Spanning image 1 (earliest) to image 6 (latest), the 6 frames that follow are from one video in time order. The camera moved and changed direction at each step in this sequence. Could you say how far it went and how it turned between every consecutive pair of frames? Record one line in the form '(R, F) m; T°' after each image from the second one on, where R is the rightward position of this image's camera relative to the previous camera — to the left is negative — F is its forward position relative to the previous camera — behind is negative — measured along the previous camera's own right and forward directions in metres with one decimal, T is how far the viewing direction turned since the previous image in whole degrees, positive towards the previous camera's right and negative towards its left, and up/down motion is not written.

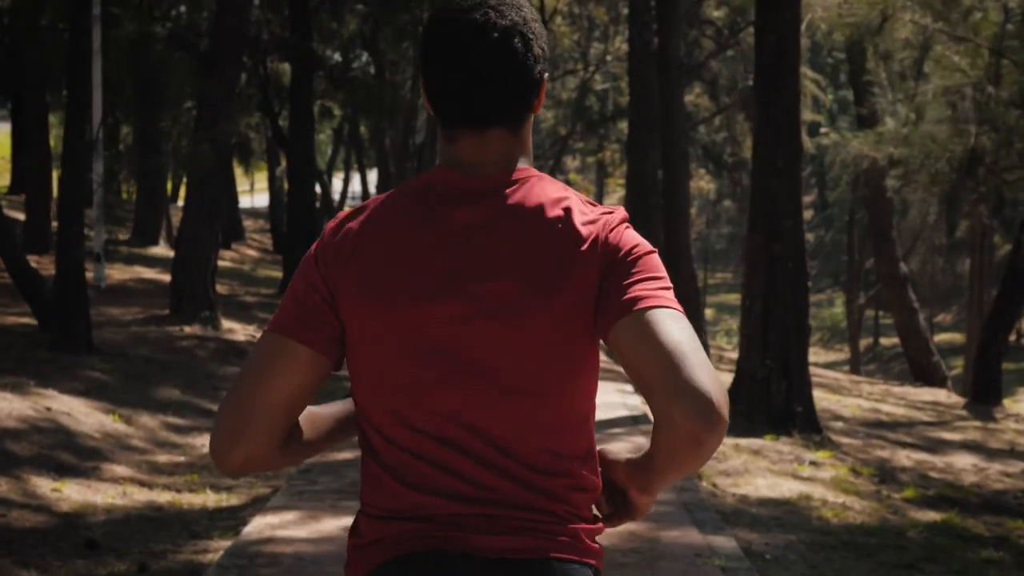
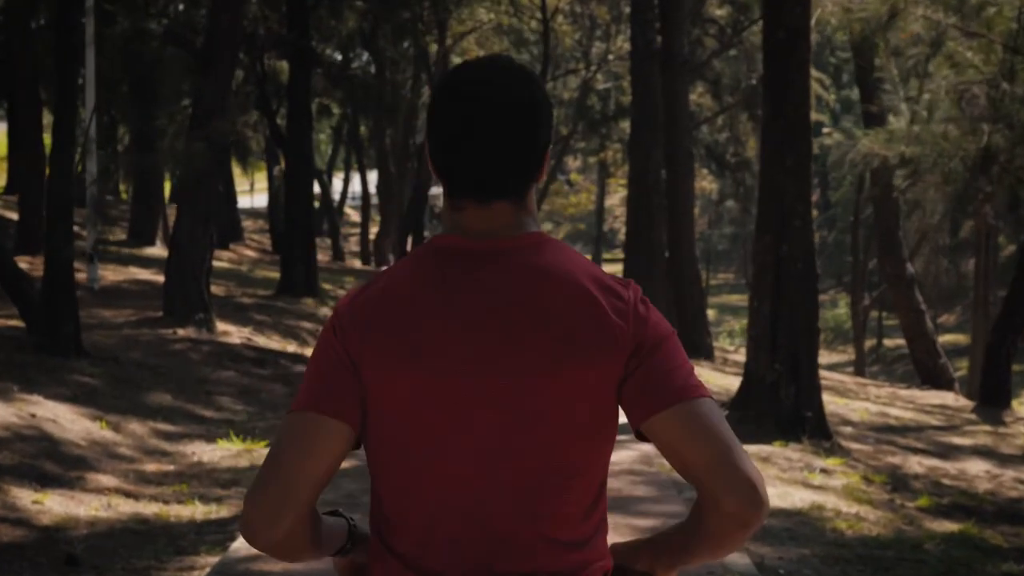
(0.0, +0.3) m; 0°
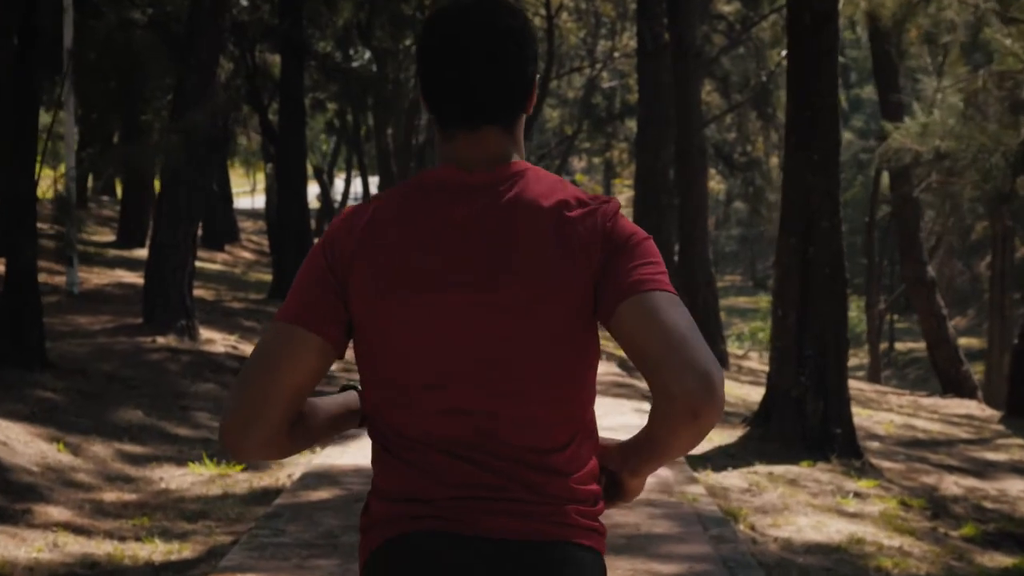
(0.0, +1.0) m; 0°
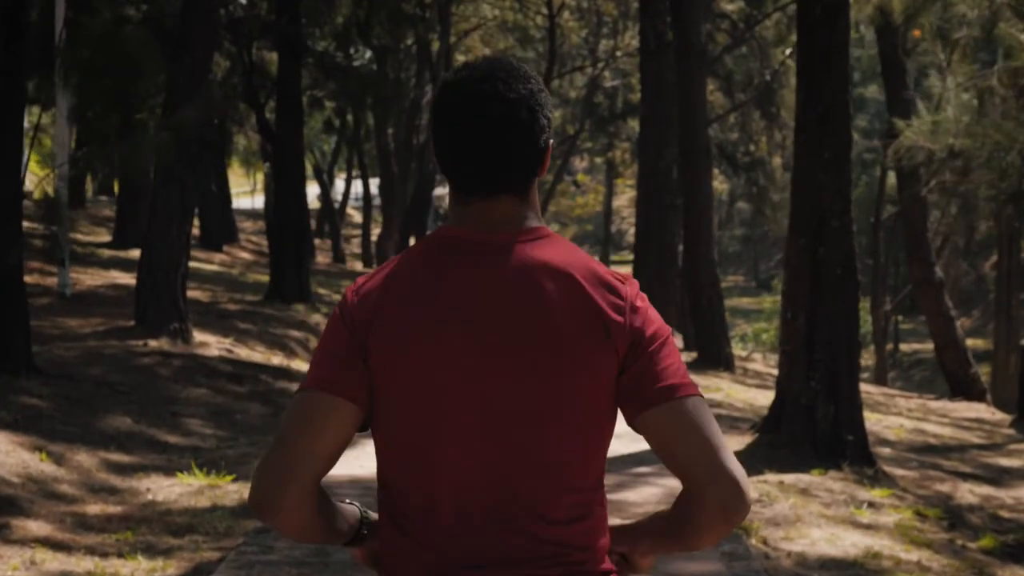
(0.0, +0.3) m; 0°
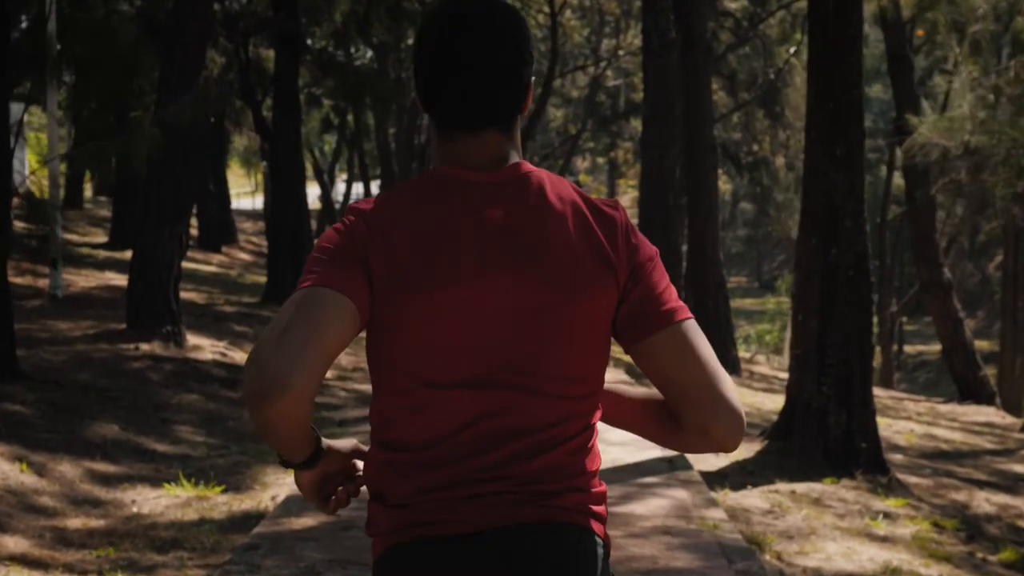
(0.0, +0.4) m; 0°
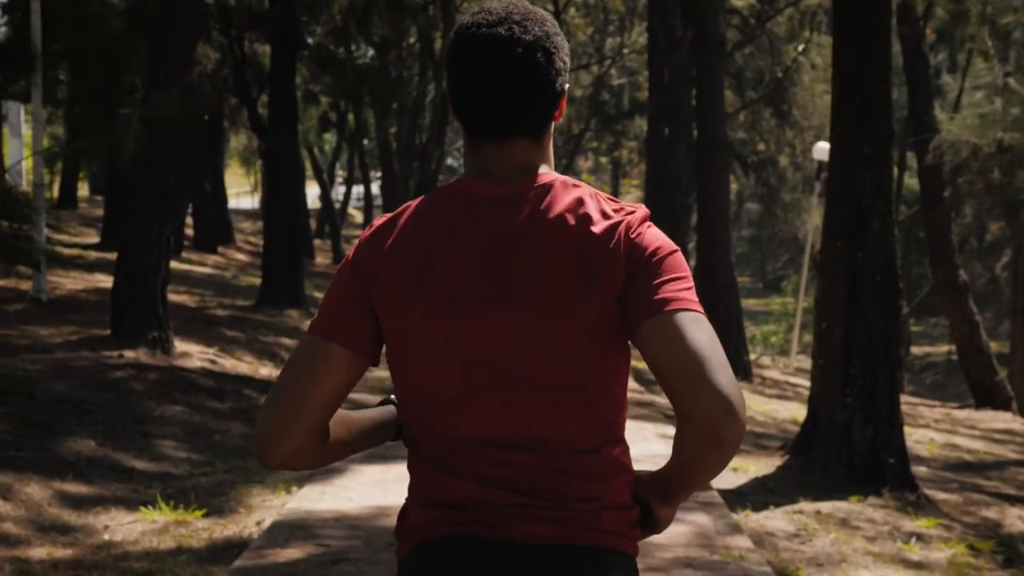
(0.0, +0.6) m; 0°
